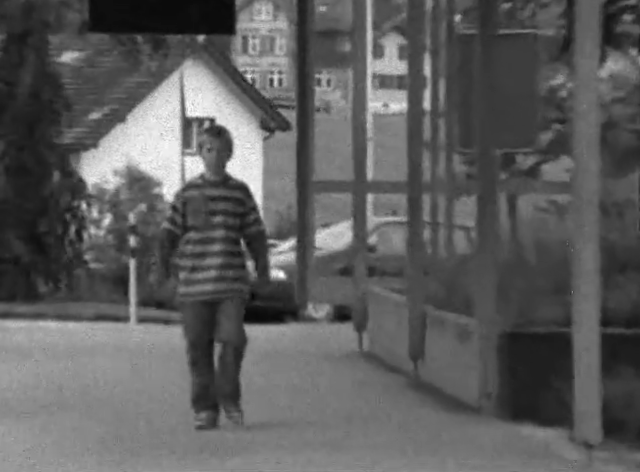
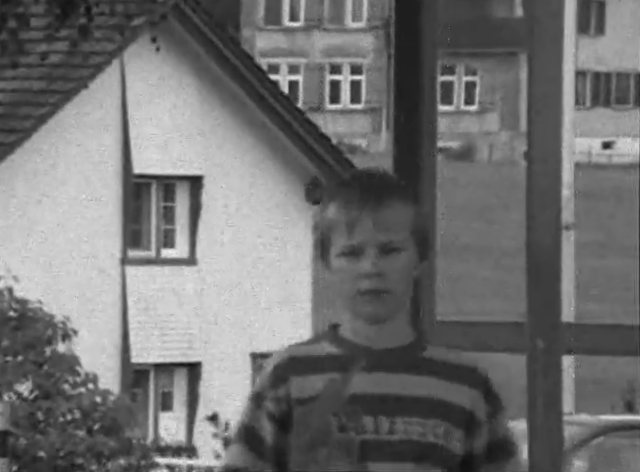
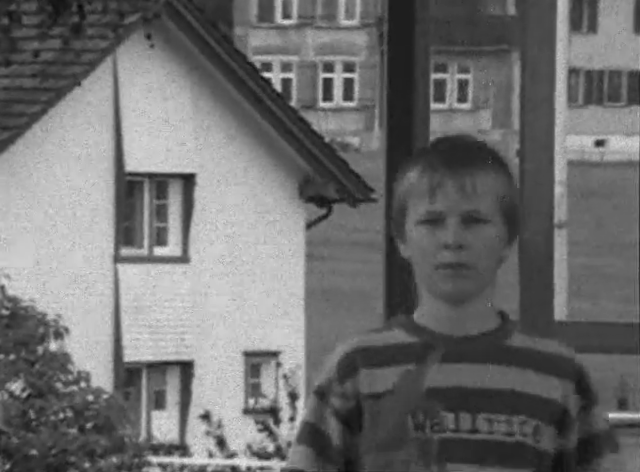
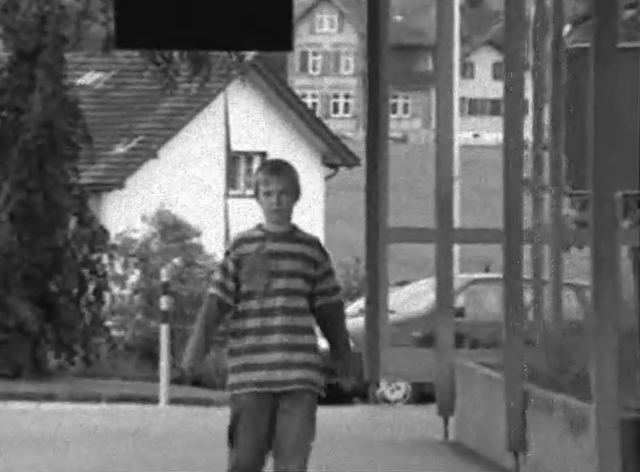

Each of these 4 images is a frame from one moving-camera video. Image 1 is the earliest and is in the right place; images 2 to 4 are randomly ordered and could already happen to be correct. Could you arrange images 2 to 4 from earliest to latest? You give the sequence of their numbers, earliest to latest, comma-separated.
4, 2, 3
